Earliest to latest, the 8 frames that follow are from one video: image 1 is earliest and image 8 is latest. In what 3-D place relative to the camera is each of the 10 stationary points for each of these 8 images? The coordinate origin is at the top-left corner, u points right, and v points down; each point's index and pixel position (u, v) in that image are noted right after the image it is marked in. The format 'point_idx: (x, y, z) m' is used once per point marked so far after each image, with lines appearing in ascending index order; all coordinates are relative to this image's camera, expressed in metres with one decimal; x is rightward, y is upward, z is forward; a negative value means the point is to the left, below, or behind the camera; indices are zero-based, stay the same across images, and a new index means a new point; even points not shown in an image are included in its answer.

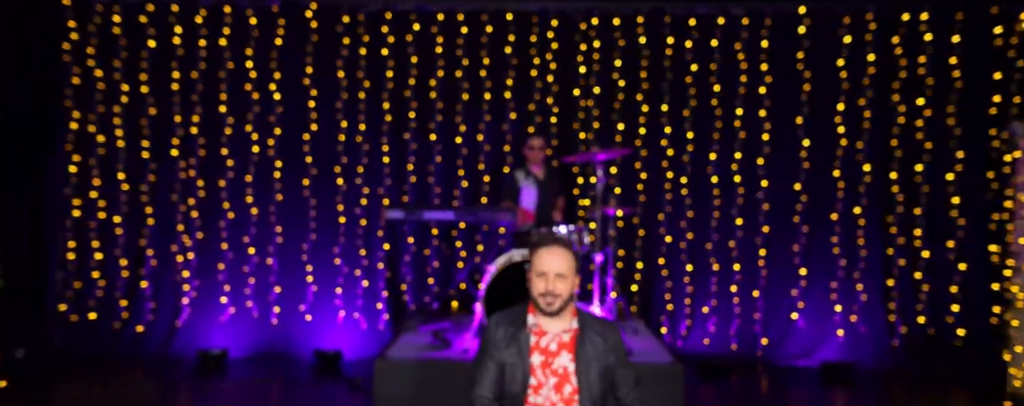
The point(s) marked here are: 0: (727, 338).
0: (+1.8, -1.1, +4.8) m
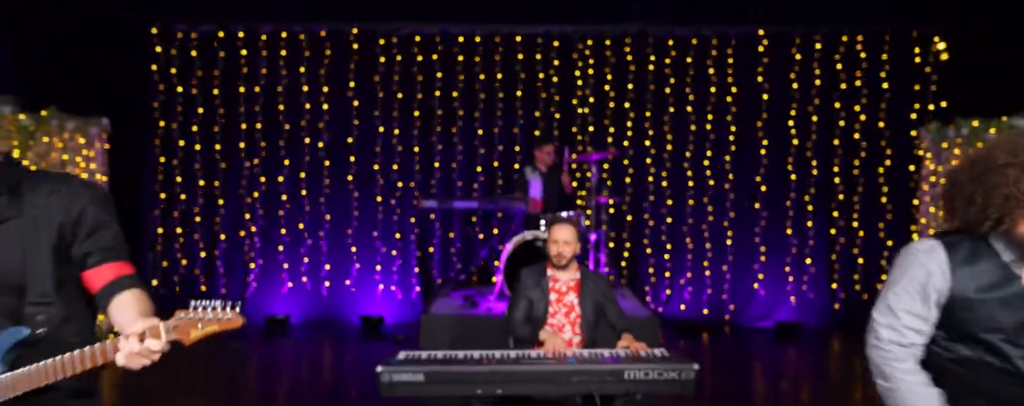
0: (+1.9, -1.0, +5.7) m
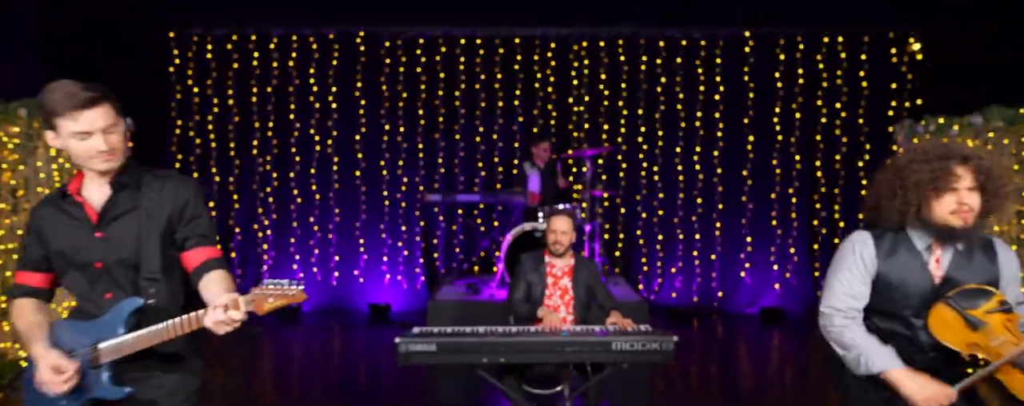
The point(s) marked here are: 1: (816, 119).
0: (+1.9, -0.9, +6.1) m
1: (+3.1, +0.8, +5.8) m
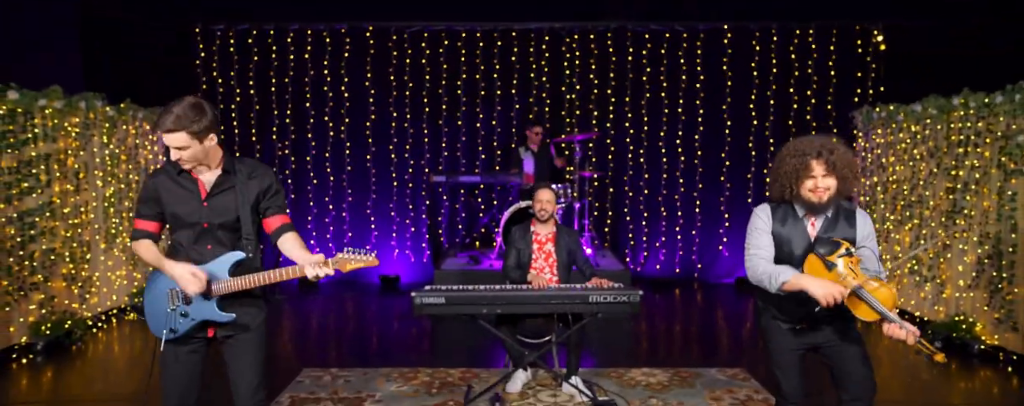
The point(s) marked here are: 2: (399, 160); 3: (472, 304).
0: (+1.9, -0.7, +6.6) m
1: (+3.0, +1.1, +6.3) m
2: (-1.3, +0.5, +6.6) m
3: (-0.2, -0.5, +3.0) m
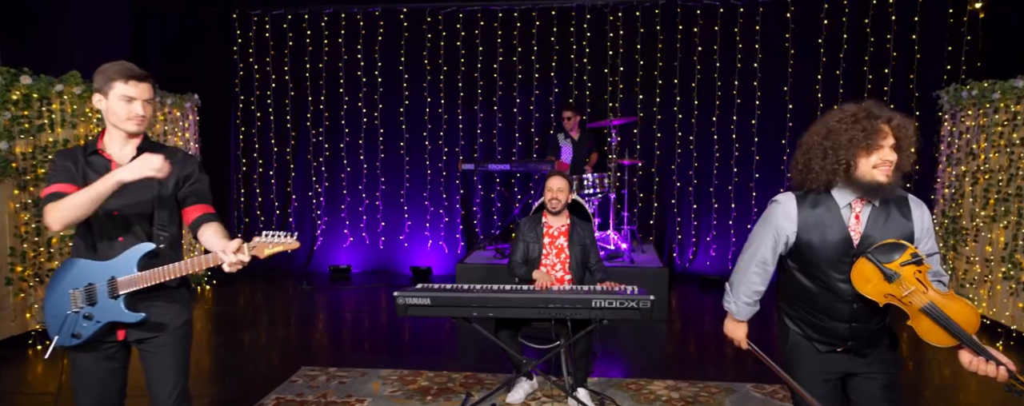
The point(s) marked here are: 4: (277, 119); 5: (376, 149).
0: (+2.2, -0.6, +6.1) m
1: (+3.4, +1.1, +5.6) m
2: (-0.9, +0.6, +6.3) m
3: (-0.2, -0.5, +2.7) m
4: (-2.6, +0.9, +6.4) m
5: (-1.5, +0.6, +6.4) m
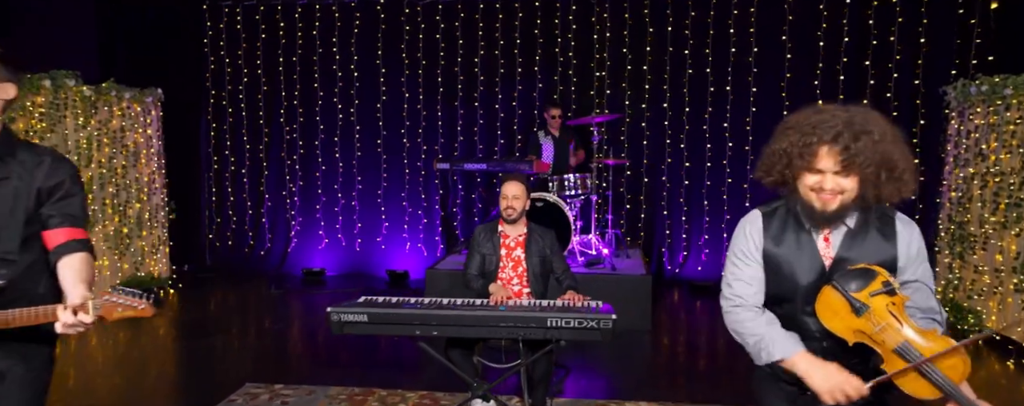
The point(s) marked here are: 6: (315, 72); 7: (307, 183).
0: (+2.1, -0.6, +5.7) m
1: (+3.2, +1.1, +5.3) m
2: (-1.1, +0.6, +6.1) m
3: (-0.5, -0.5, +2.4) m
4: (-2.8, +0.9, +6.2) m
5: (-1.7, +0.6, +6.1) m
6: (-2.1, +1.4, +6.1) m
7: (-2.2, +0.2, +6.2) m
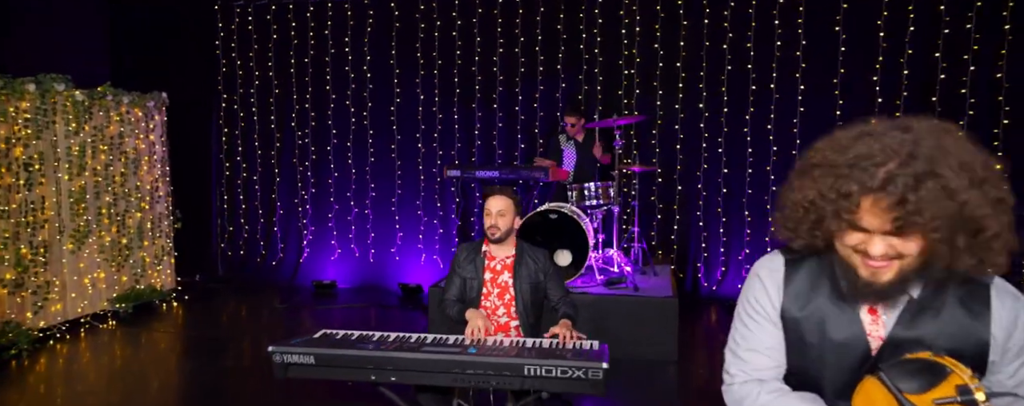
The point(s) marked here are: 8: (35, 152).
0: (+2.2, -0.7, +5.1) m
1: (+3.3, +1.0, +4.6) m
2: (-0.9, +0.5, +5.7) m
3: (-0.5, -0.6, +2.0) m
4: (-2.6, +0.9, +5.9) m
5: (-1.5, +0.5, +5.8) m
6: (-1.9, +1.3, +5.8) m
7: (-2.0, +0.1, +5.9) m
8: (-3.2, +0.3, +3.9) m
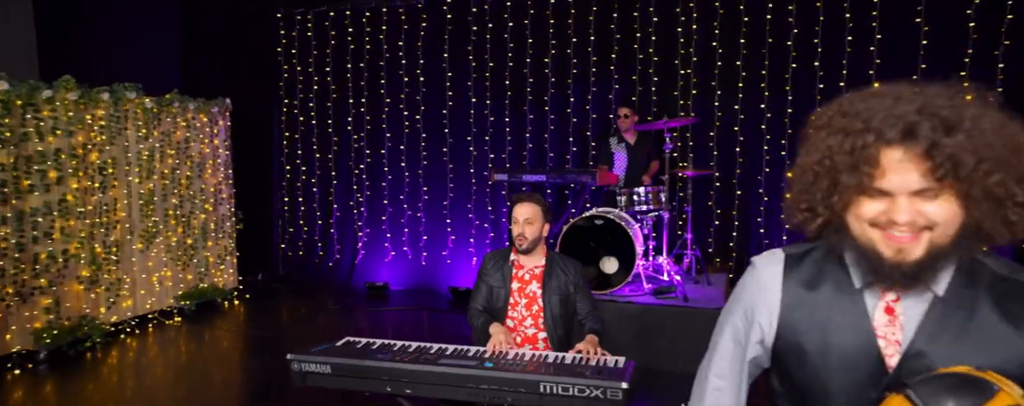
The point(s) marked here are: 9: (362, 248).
0: (+2.6, -0.8, +4.8) m
1: (+3.7, +1.0, +4.1) m
2: (-0.3, +0.5, +5.7) m
3: (-0.5, -0.6, +2.0) m
4: (-2.0, +0.8, +6.1) m
5: (-1.0, +0.5, +5.9) m
6: (-1.3, +1.3, +5.9) m
7: (-1.5, +0.1, +6.0) m
8: (-2.9, +0.3, +4.1) m
9: (-1.6, -0.5, +6.2) m
